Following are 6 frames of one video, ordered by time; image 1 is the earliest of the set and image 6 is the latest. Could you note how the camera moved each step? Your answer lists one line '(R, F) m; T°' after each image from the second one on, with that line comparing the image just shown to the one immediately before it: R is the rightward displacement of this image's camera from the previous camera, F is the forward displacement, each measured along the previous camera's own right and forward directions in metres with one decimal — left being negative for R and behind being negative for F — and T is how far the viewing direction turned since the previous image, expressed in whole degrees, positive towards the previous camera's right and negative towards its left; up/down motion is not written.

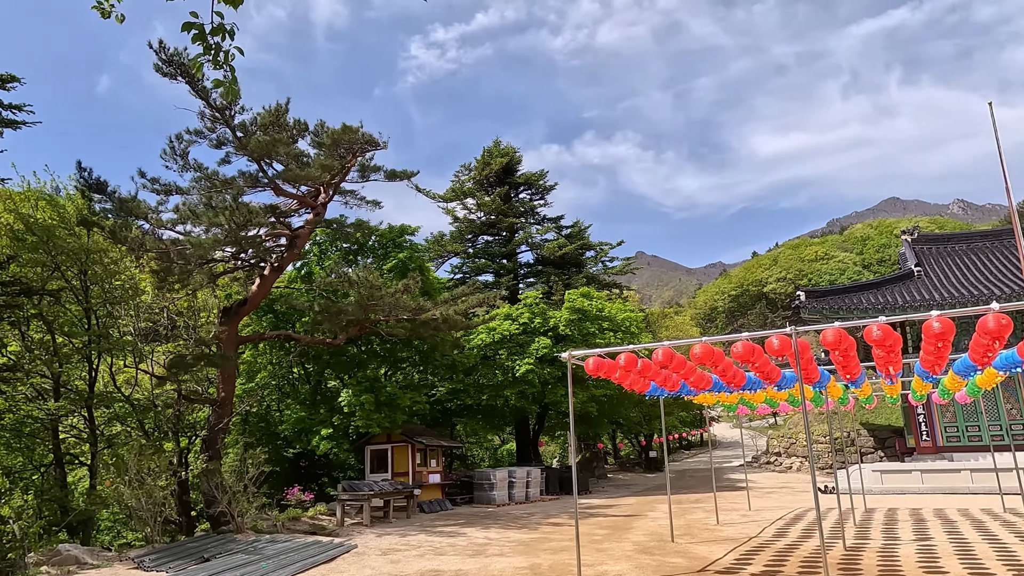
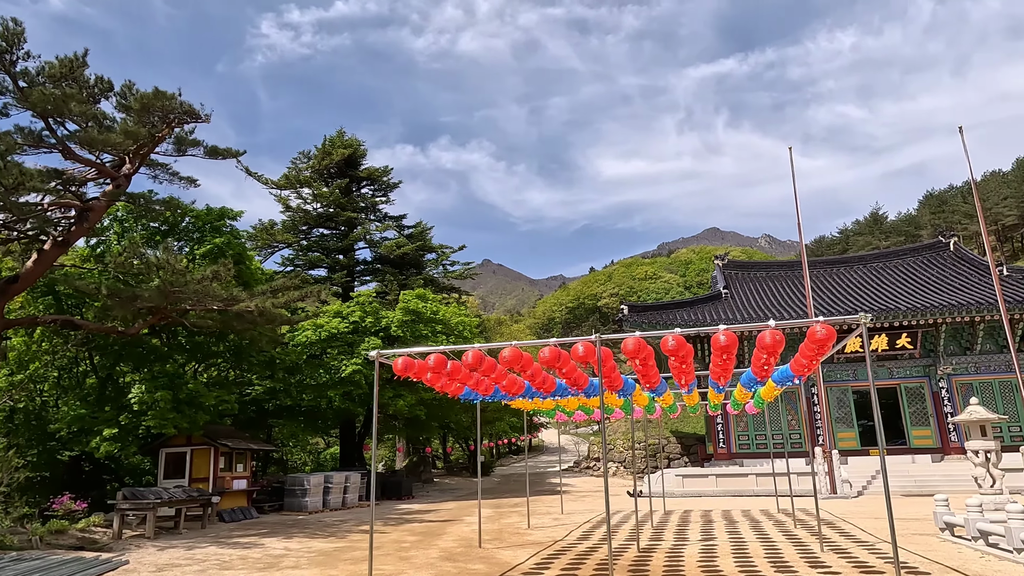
(+0.4, +0.3) m; +13°
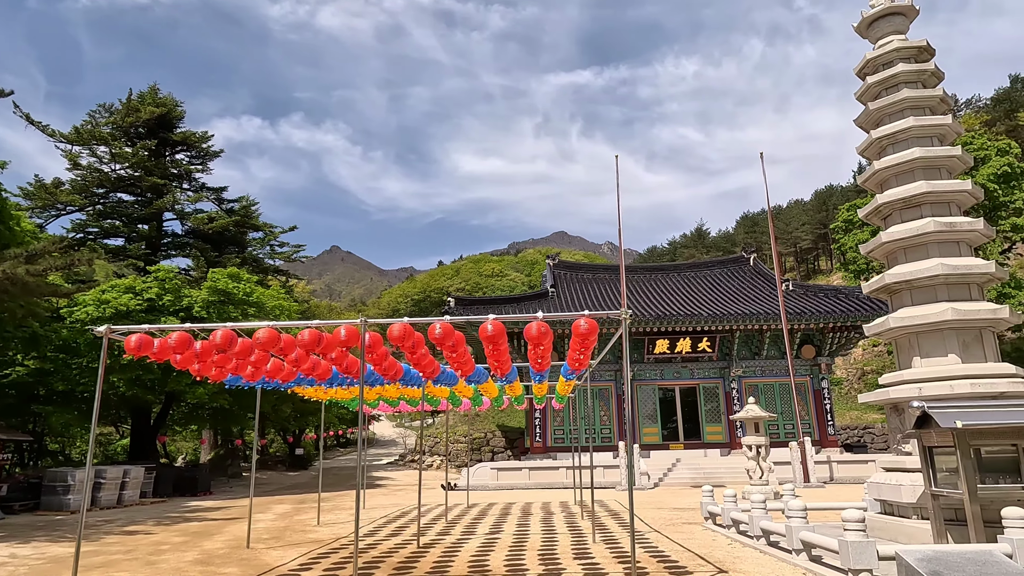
(+0.8, +0.3) m; +13°
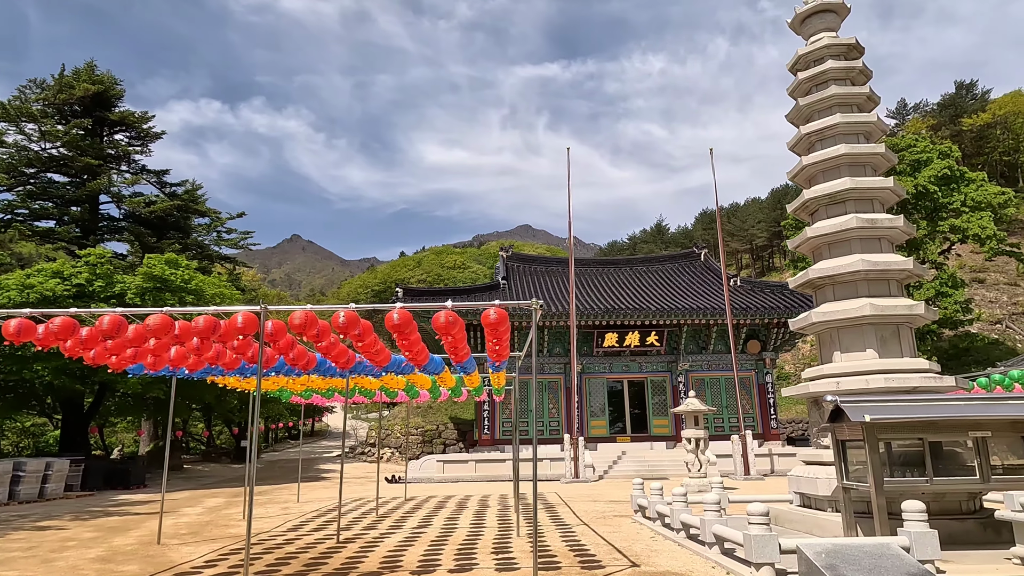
(+0.5, +0.2) m; +3°
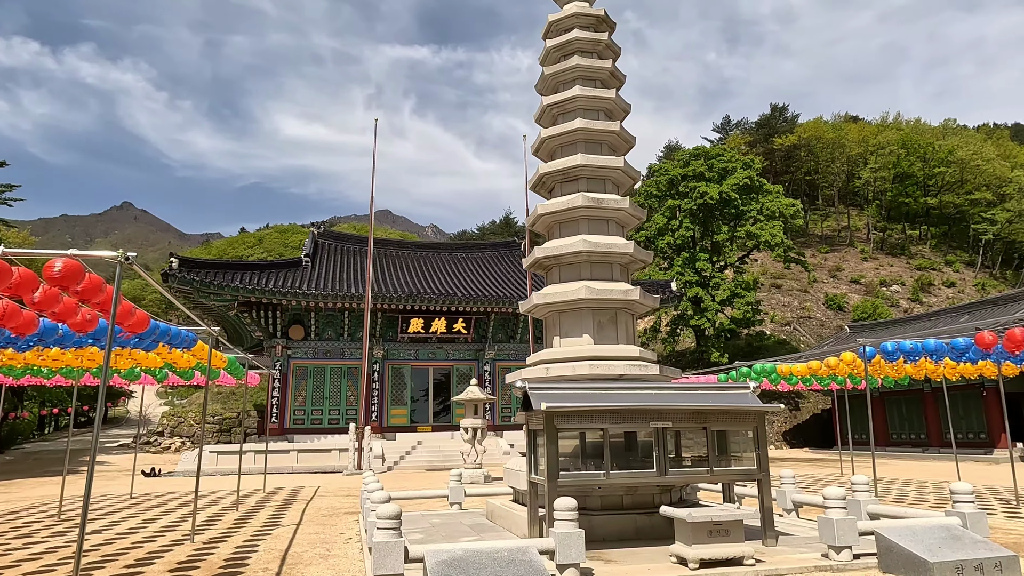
(+1.9, +0.8) m; +12°
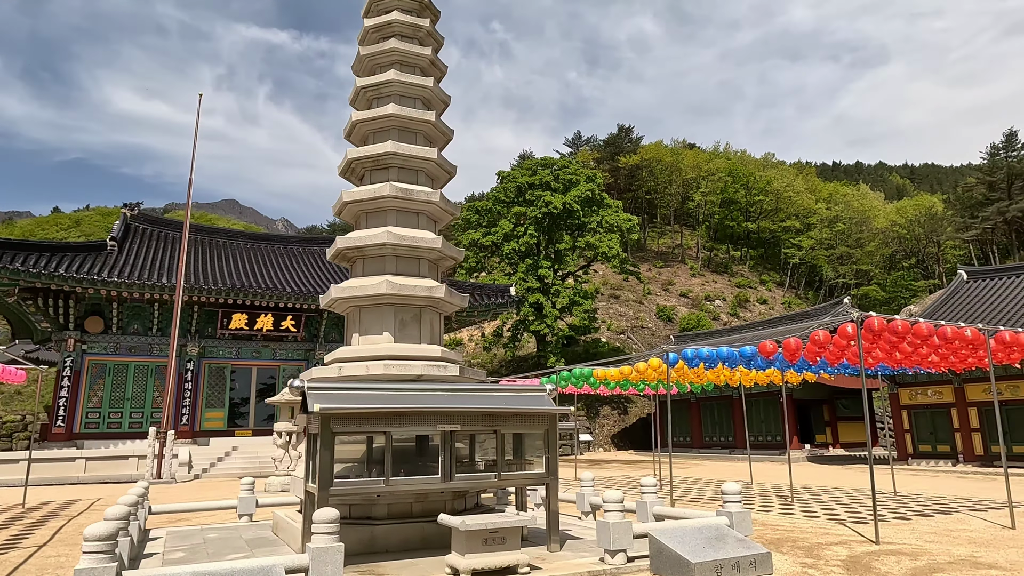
(+0.6, +0.3) m; +12°
